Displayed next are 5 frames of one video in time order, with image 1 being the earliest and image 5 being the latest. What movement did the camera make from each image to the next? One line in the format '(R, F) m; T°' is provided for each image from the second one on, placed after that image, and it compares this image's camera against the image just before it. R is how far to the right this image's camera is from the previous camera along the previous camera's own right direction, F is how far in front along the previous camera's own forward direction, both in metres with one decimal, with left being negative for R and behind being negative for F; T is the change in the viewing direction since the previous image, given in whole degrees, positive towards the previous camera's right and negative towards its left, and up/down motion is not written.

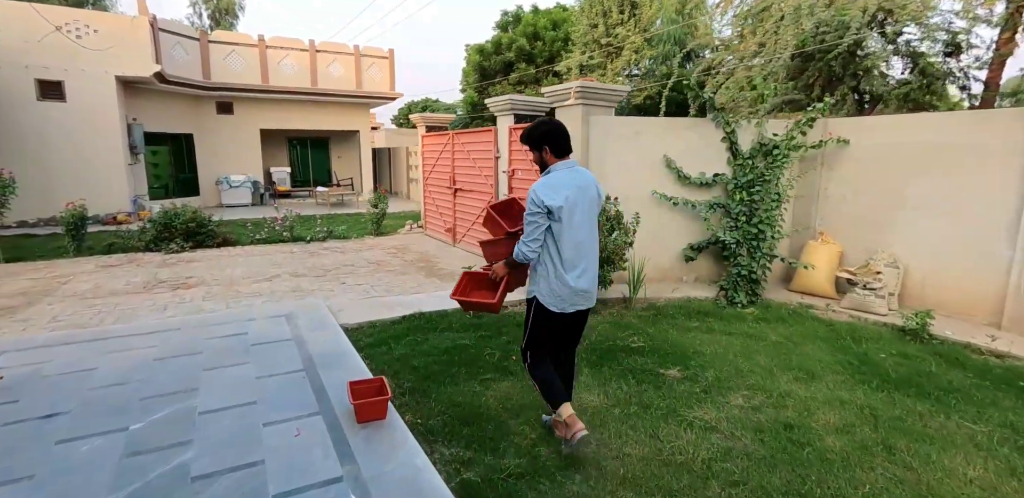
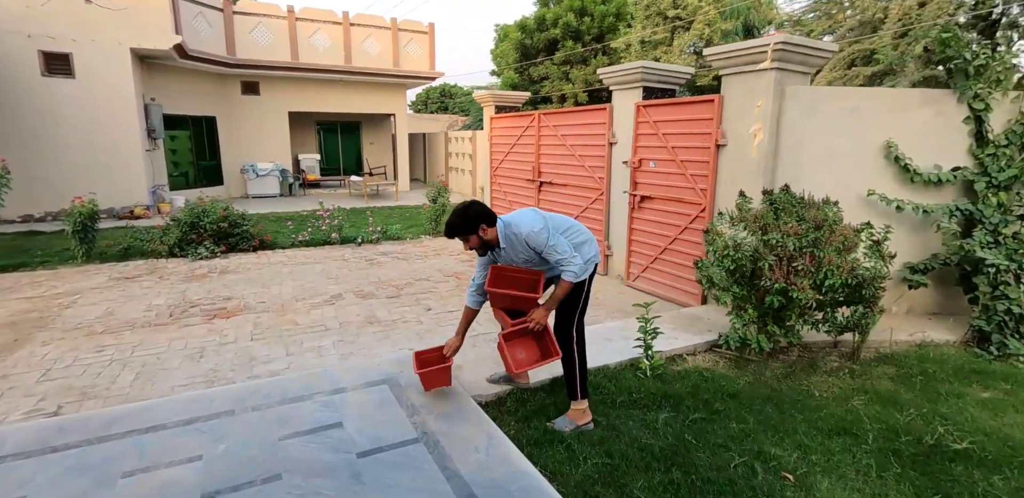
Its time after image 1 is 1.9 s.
(-1.2, +1.6) m; -1°
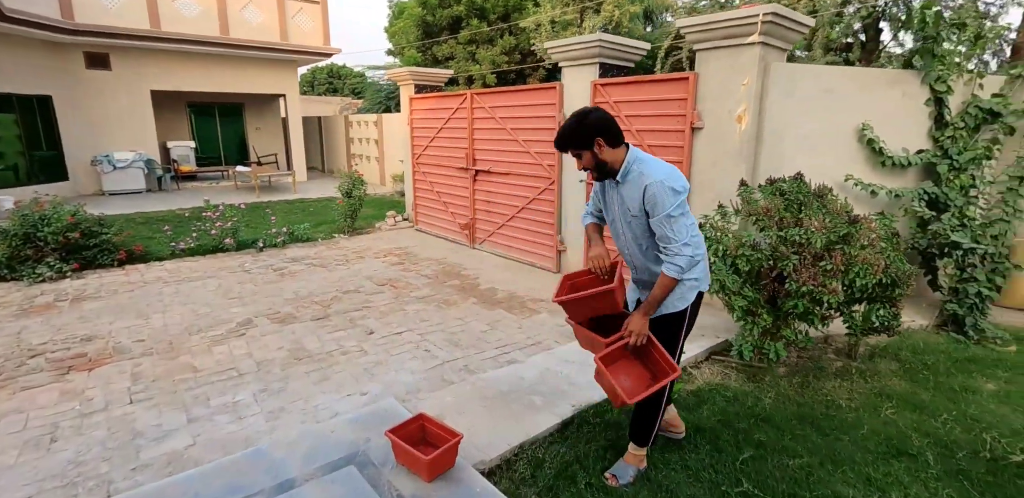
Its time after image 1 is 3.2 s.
(-0.5, +0.8) m; +11°
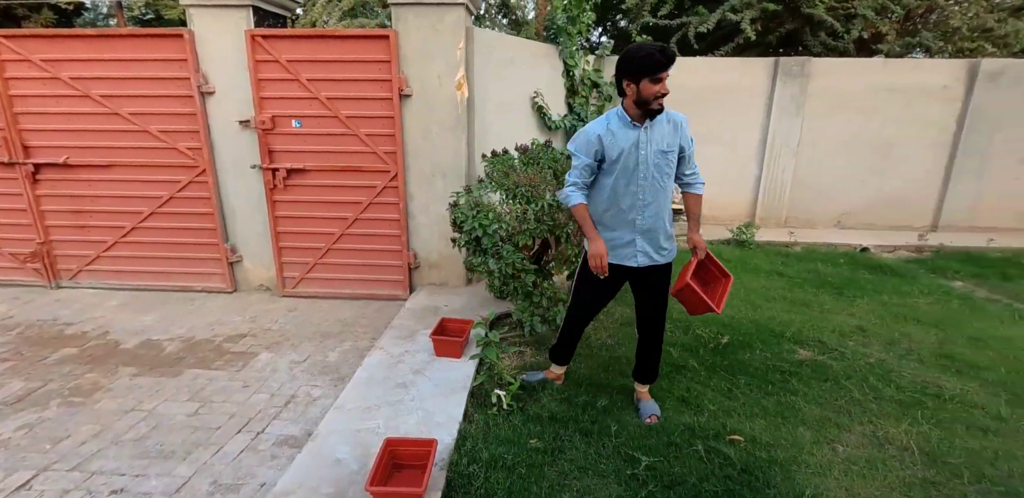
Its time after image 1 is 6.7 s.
(-0.7, +1.1) m; +44°
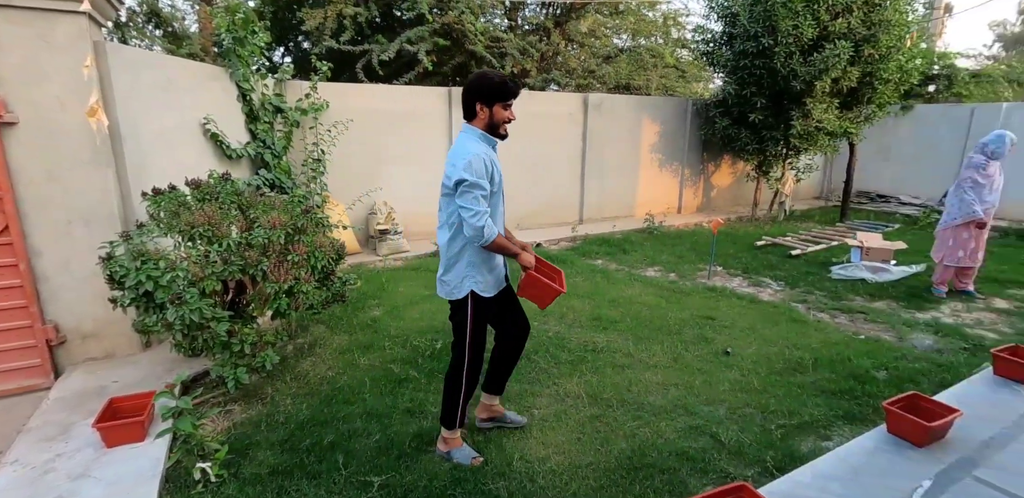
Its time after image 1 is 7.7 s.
(0.0, -0.1) m; +31°
